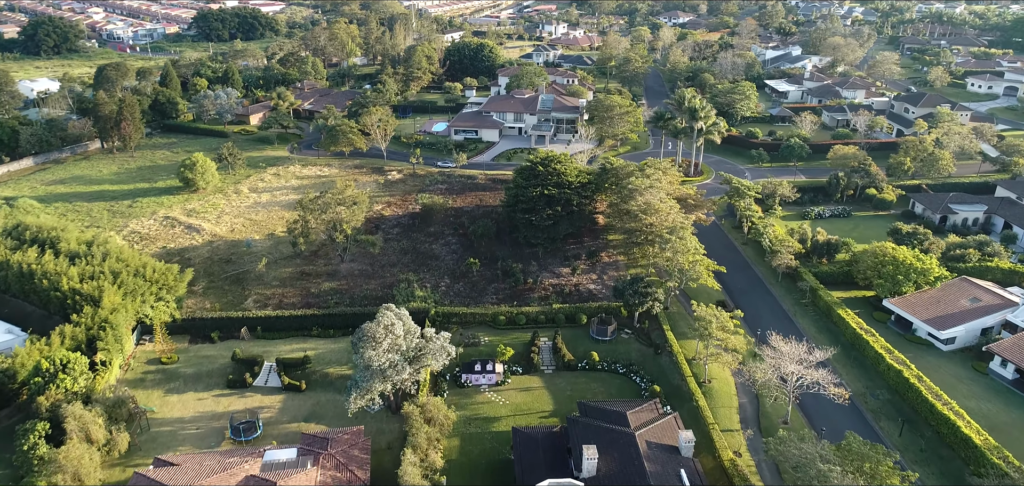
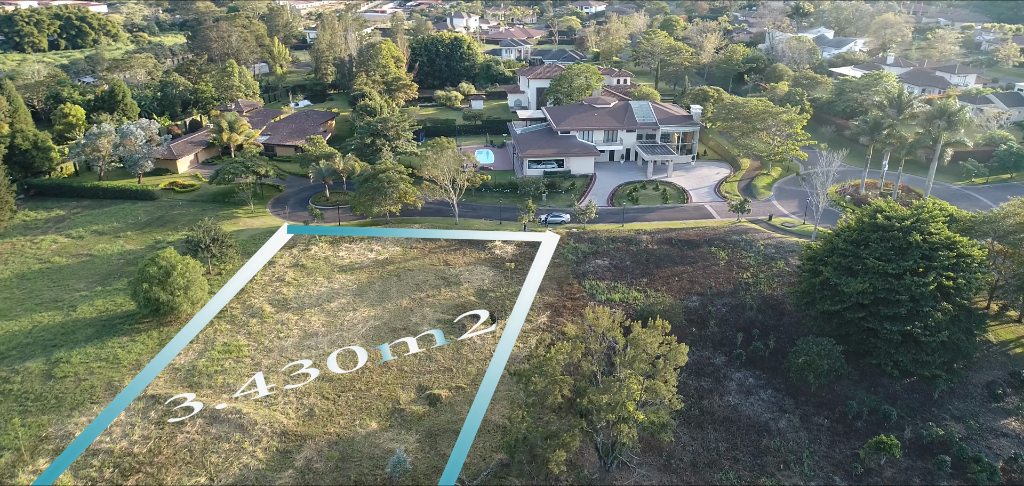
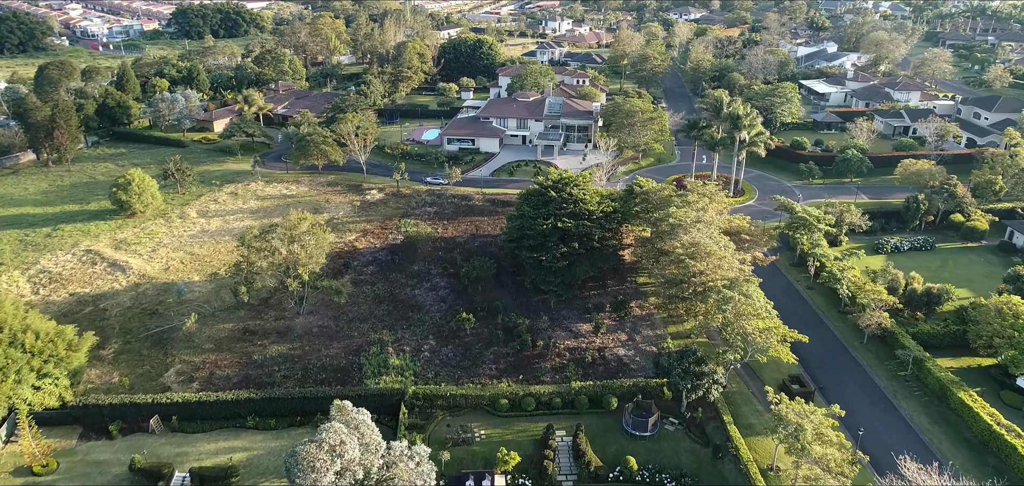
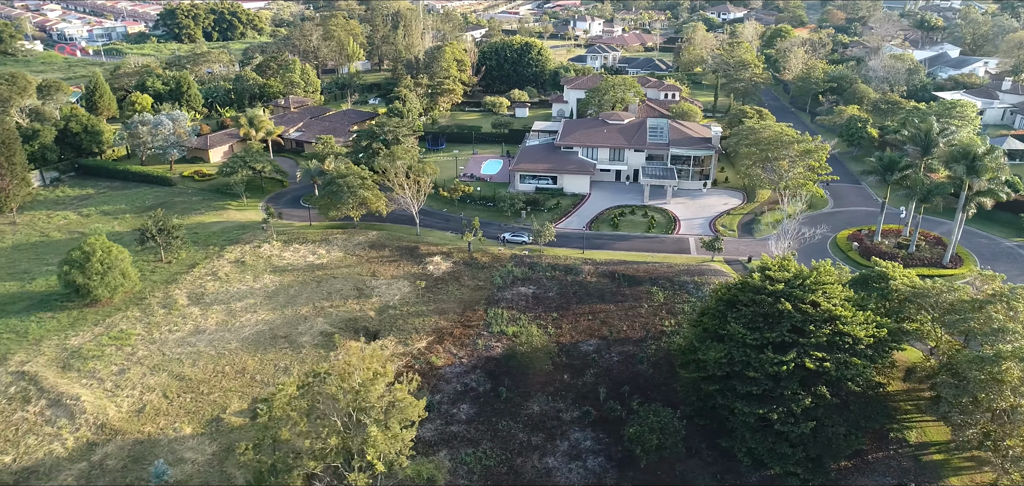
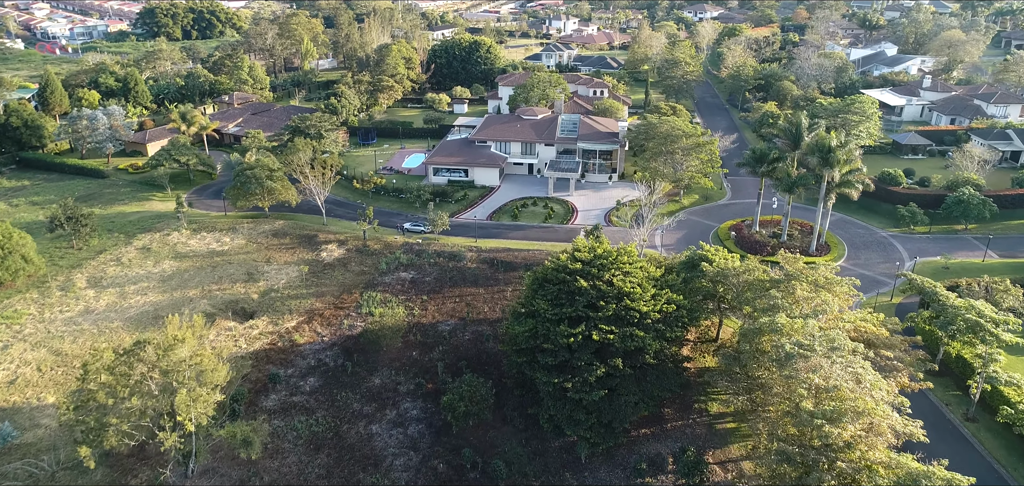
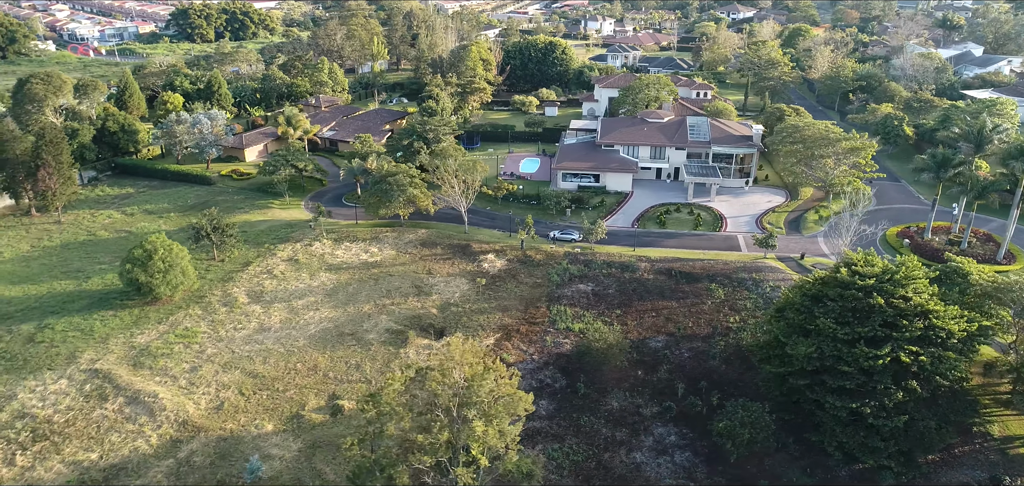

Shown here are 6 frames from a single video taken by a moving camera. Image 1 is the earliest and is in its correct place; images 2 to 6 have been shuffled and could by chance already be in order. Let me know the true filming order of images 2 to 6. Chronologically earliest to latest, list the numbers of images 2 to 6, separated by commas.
3, 5, 4, 6, 2
